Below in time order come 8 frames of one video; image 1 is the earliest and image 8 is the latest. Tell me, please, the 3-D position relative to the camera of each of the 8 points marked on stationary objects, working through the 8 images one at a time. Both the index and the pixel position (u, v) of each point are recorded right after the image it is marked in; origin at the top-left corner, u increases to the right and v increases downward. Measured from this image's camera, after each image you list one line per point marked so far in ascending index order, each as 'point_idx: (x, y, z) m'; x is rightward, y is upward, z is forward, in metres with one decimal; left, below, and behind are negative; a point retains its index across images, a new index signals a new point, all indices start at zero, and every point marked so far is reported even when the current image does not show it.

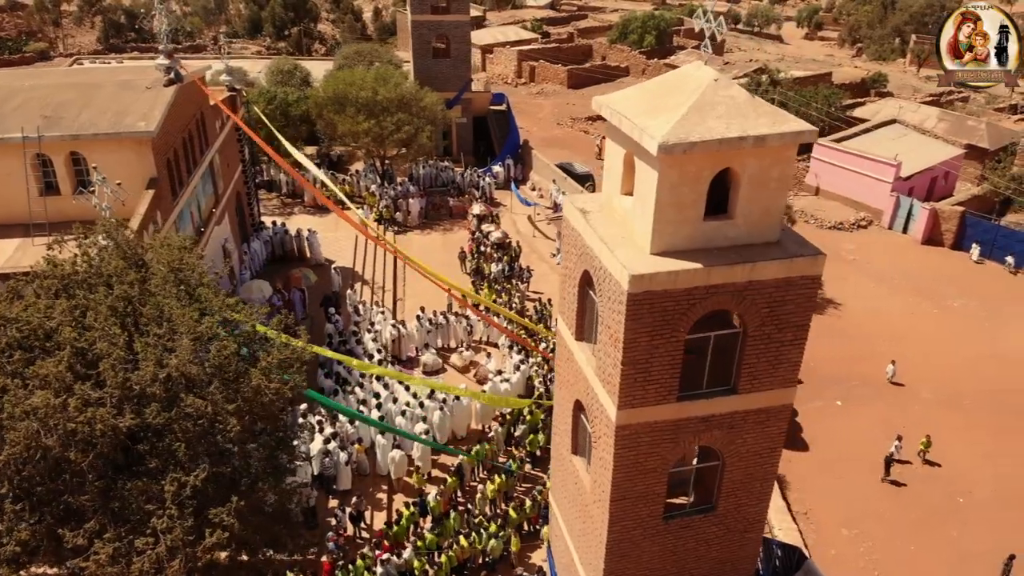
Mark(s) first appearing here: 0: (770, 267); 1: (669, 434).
0: (+2.7, +0.2, +8.5) m
1: (+1.8, -1.6, +9.3) m
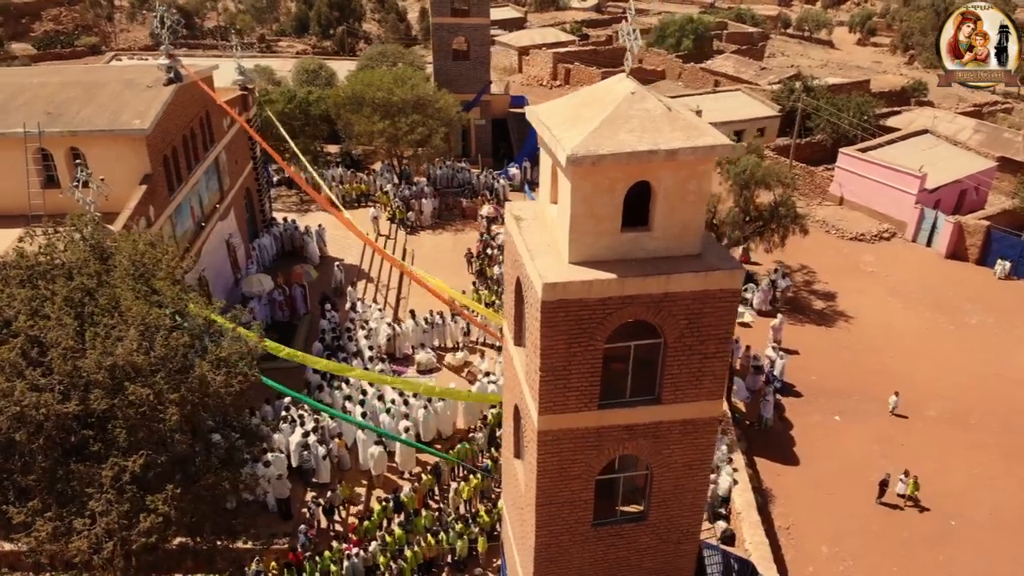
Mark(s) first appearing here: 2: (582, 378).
0: (+1.8, +0.1, +8.6) m
1: (+1.0, -1.7, +9.4) m
2: (+0.8, -1.0, +8.9) m
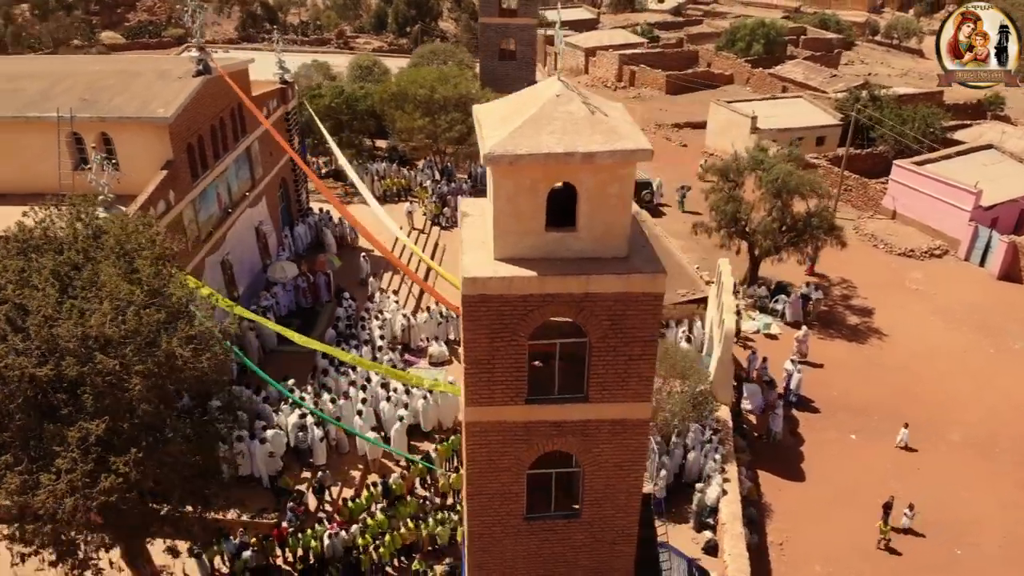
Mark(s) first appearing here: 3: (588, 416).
0: (+1.0, +0.1, +8.7) m
1: (+0.1, -1.7, +9.6) m
2: (0.0, -0.9, +9.1) m
3: (+0.9, -1.5, +9.5) m
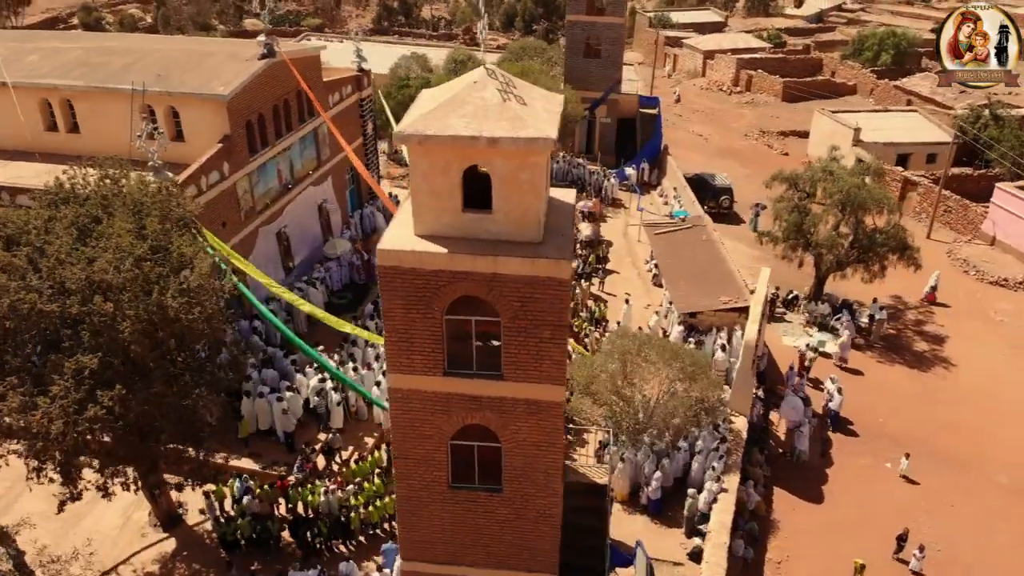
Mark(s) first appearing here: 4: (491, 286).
0: (0.0, +0.3, +9.0) m
1: (-0.9, -1.4, +10.1) m
2: (-1.0, -0.7, +9.7) m
3: (-0.1, -1.3, +9.9) m
4: (-0.2, 0.0, +9.2) m
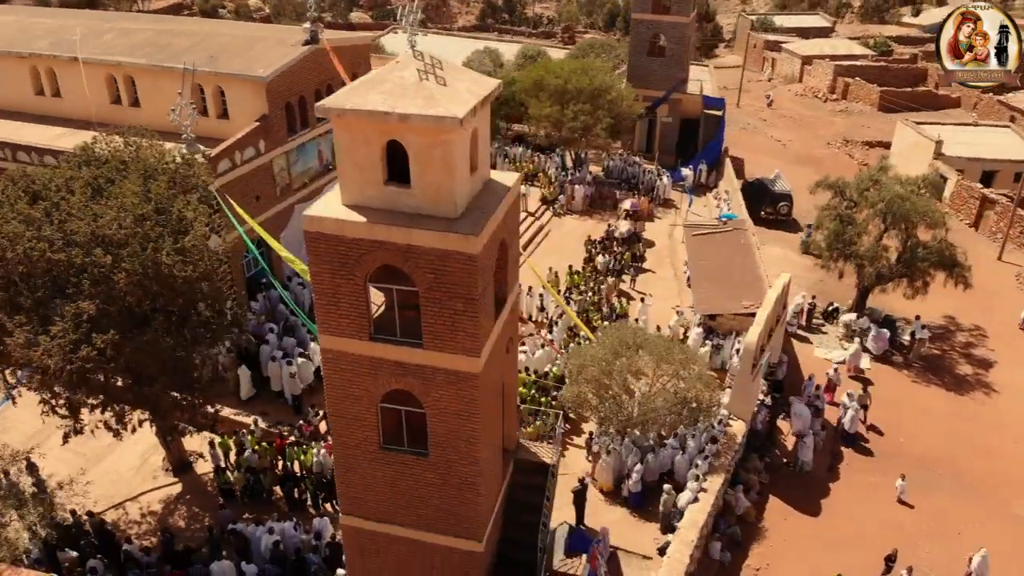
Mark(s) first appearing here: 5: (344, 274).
0: (-1.0, +0.6, +9.5) m
1: (-1.9, -1.0, +10.7) m
2: (-2.0, -0.2, +10.3) m
3: (-1.1, -0.9, +10.4) m
4: (-1.2, +0.4, +9.8) m
5: (-2.0, +0.2, +10.1) m
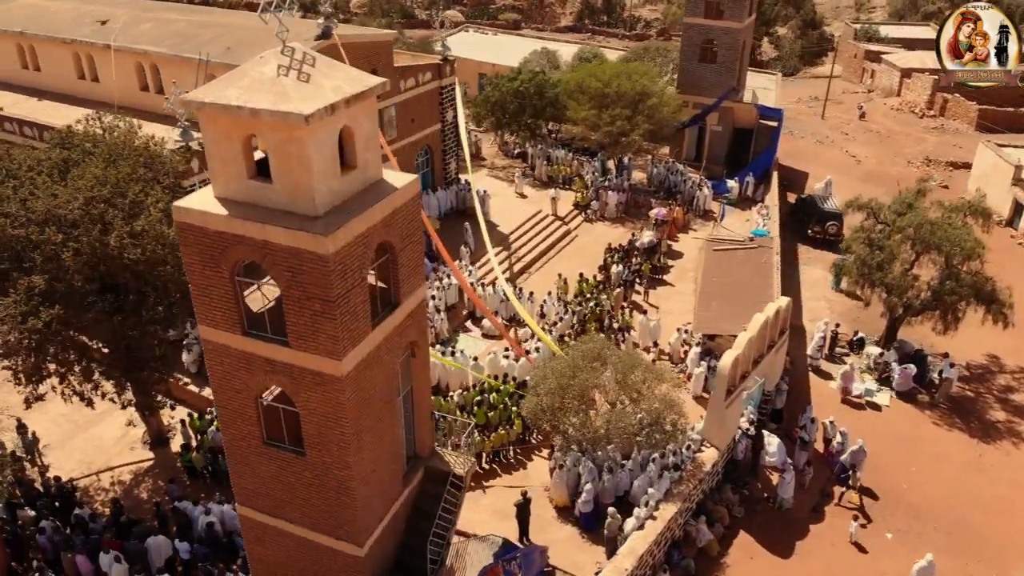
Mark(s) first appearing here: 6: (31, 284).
0: (-2.7, +0.6, +9.5) m
1: (-3.4, -1.0, +10.7) m
2: (-3.6, -0.2, +10.3) m
3: (-2.7, -0.9, +10.4) m
4: (-2.9, +0.4, +9.7) m
5: (-3.6, +0.3, +10.1) m
6: (-7.9, +0.1, +13.7) m
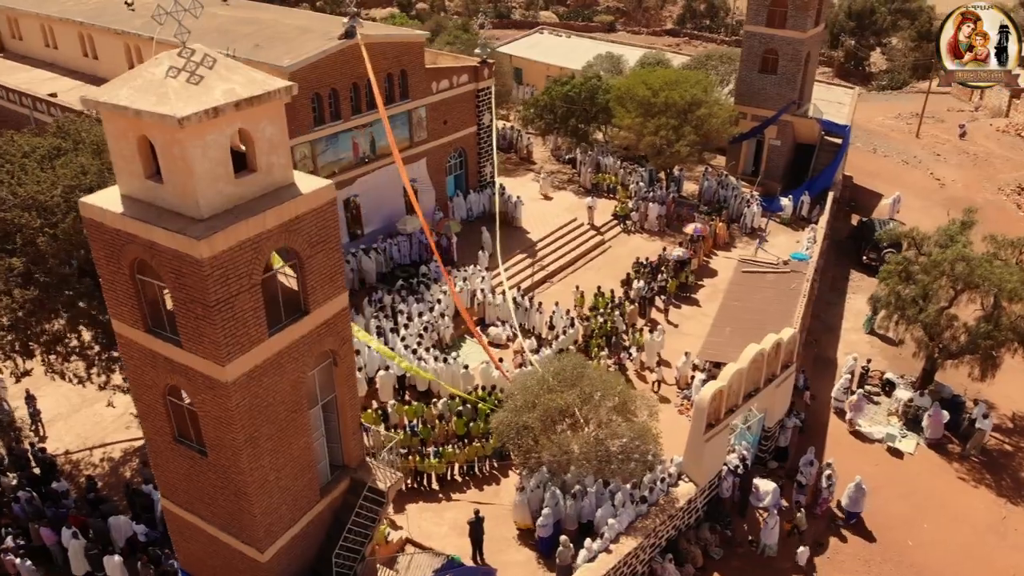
0: (-4.0, +0.6, +9.4) m
1: (-4.7, -0.9, +10.8) m
2: (-4.8, -0.1, +10.4) m
3: (-4.0, -0.9, +10.4) m
4: (-4.1, +0.4, +9.7) m
5: (-4.9, +0.3, +10.2) m
6: (-8.7, +0.4, +14.3) m
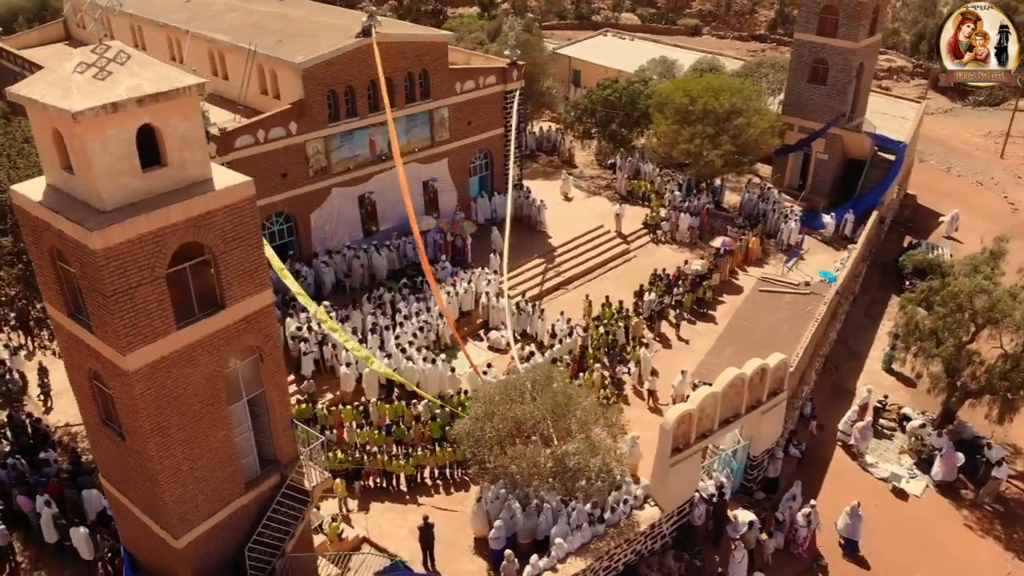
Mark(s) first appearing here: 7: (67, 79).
0: (-5.2, +0.8, +9.7) m
1: (-5.8, -0.7, +11.2) m
2: (-6.0, +0.1, +10.8) m
3: (-5.2, -0.8, +10.6) m
4: (-5.3, +0.6, +10.0) m
5: (-6.0, +0.5, +10.6) m
6: (-9.3, +0.8, +15.1) m
7: (-5.0, +2.4, +9.4) m
